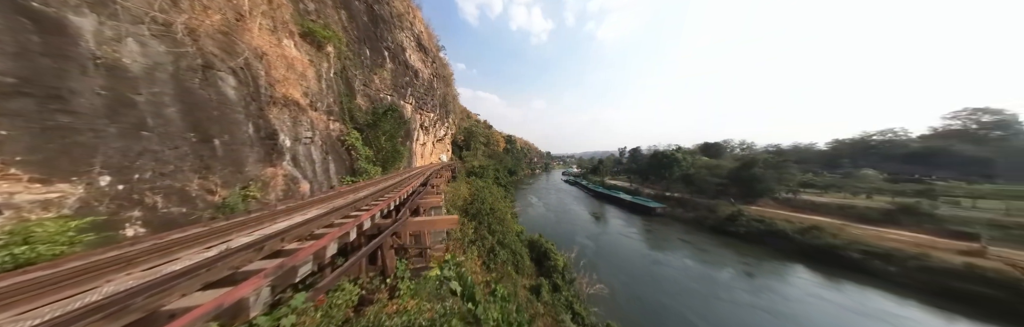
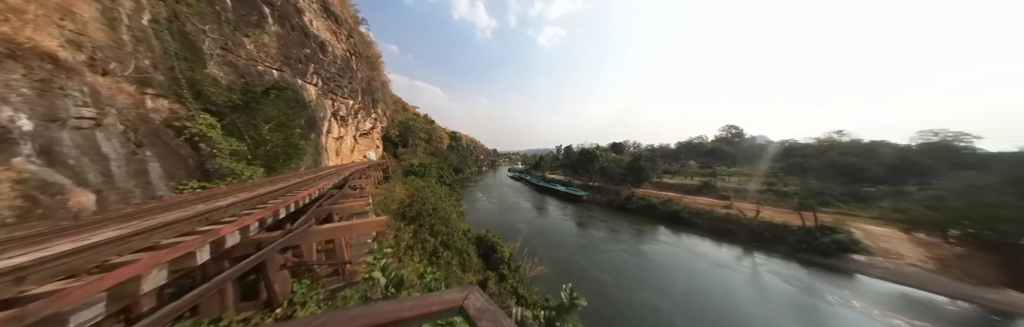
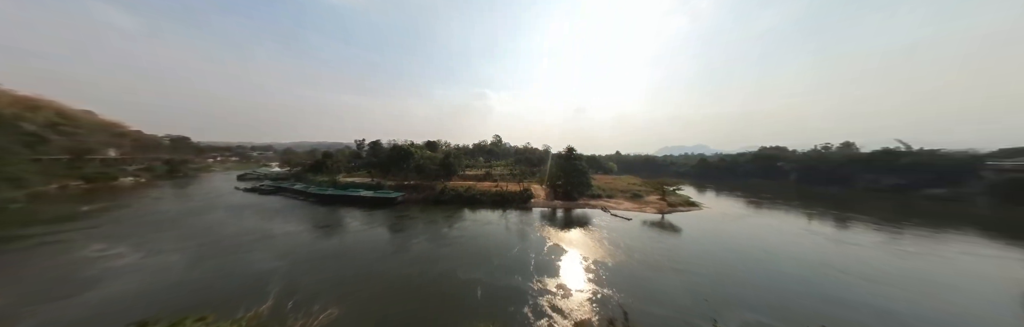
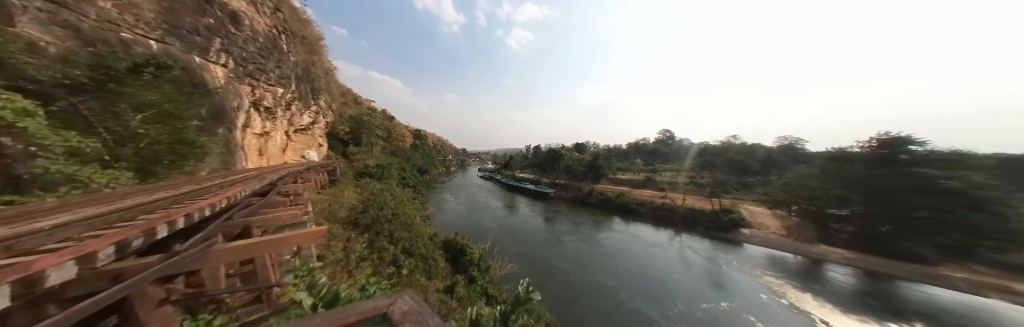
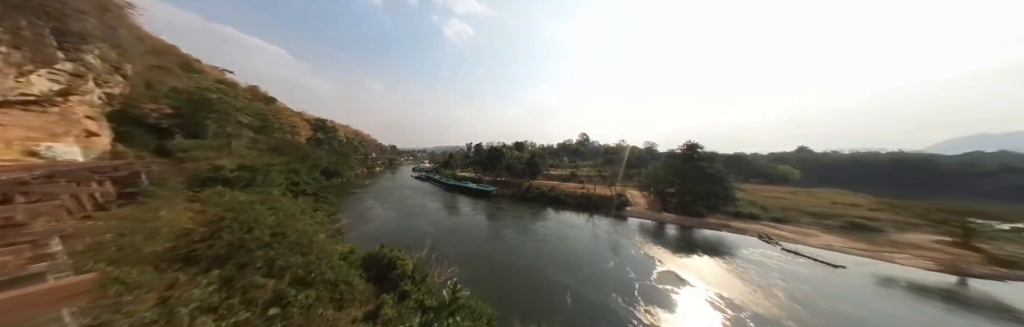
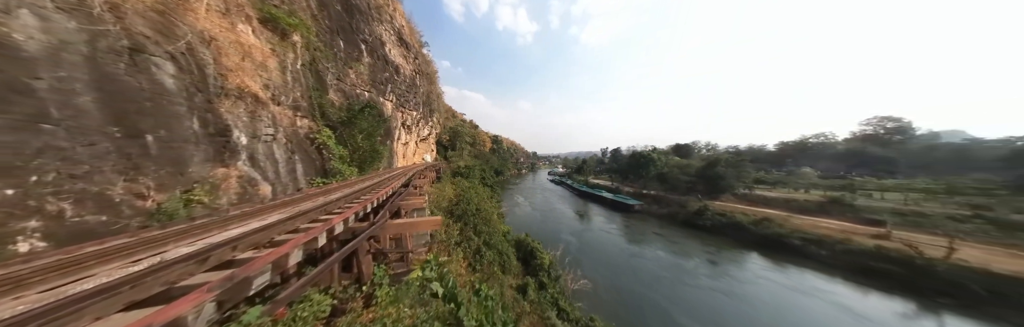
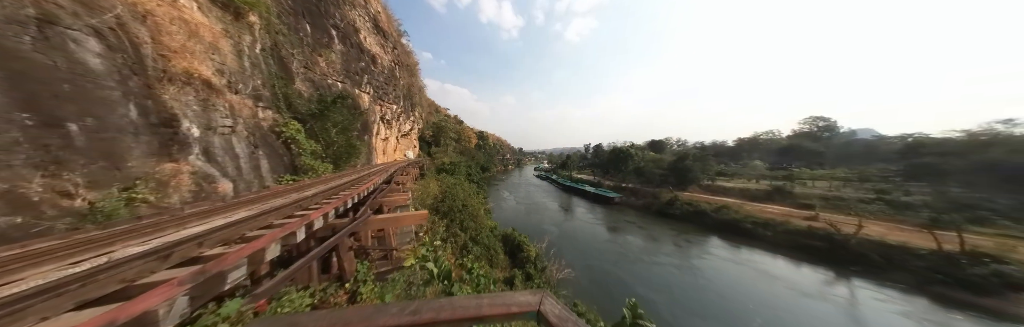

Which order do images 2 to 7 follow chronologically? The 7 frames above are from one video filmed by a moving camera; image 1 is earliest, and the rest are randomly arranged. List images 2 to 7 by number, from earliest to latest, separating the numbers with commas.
6, 7, 2, 4, 5, 3
